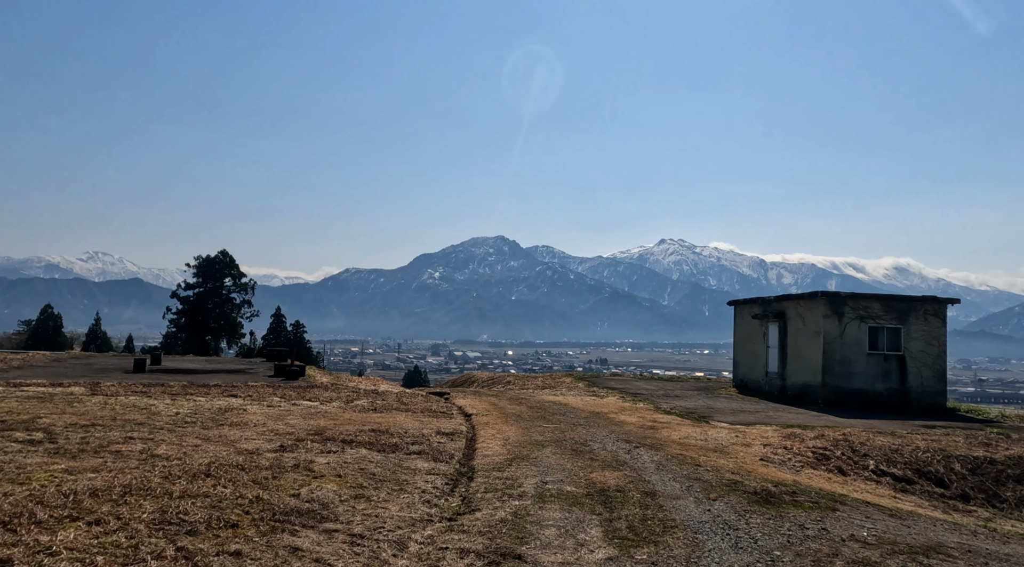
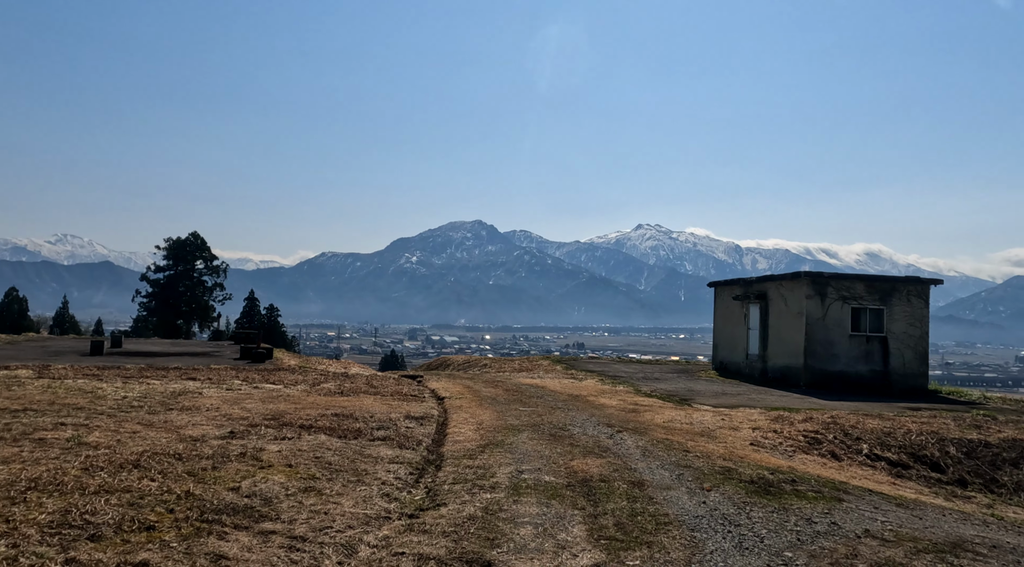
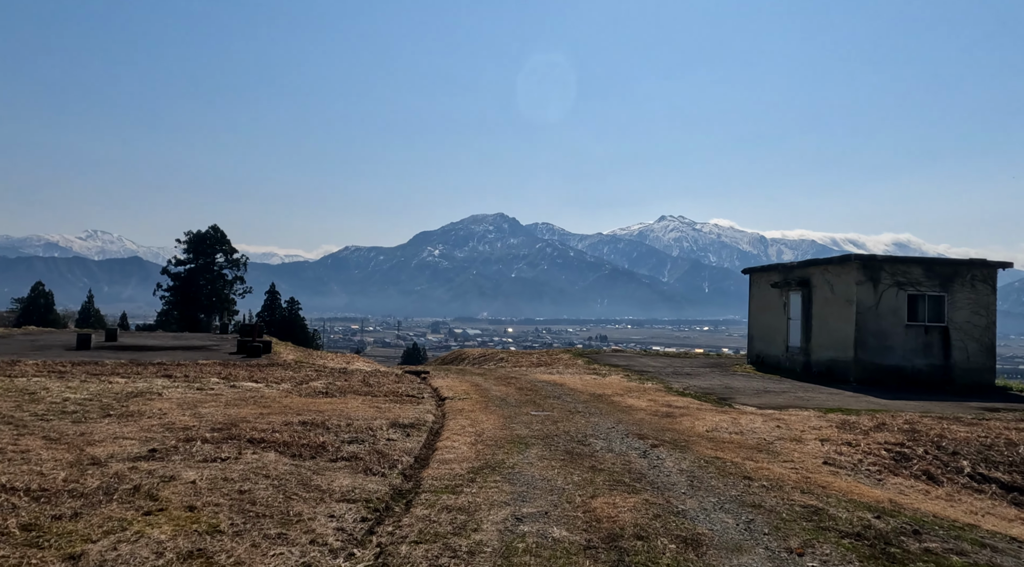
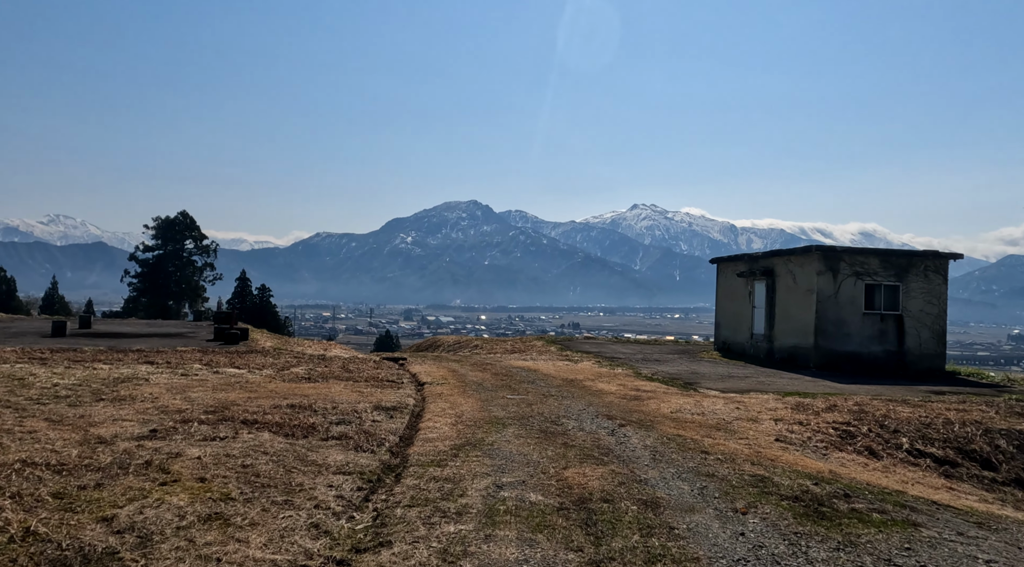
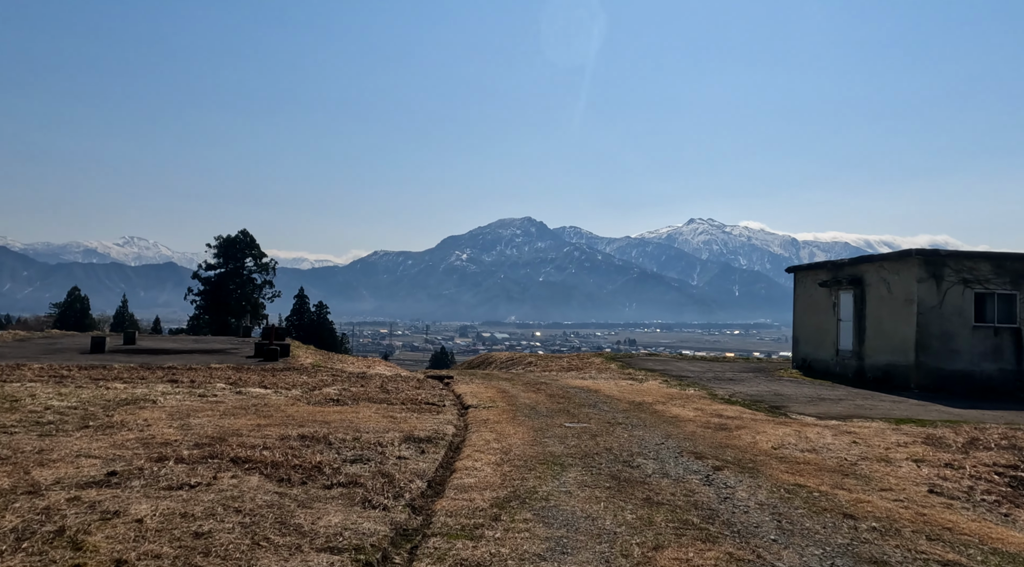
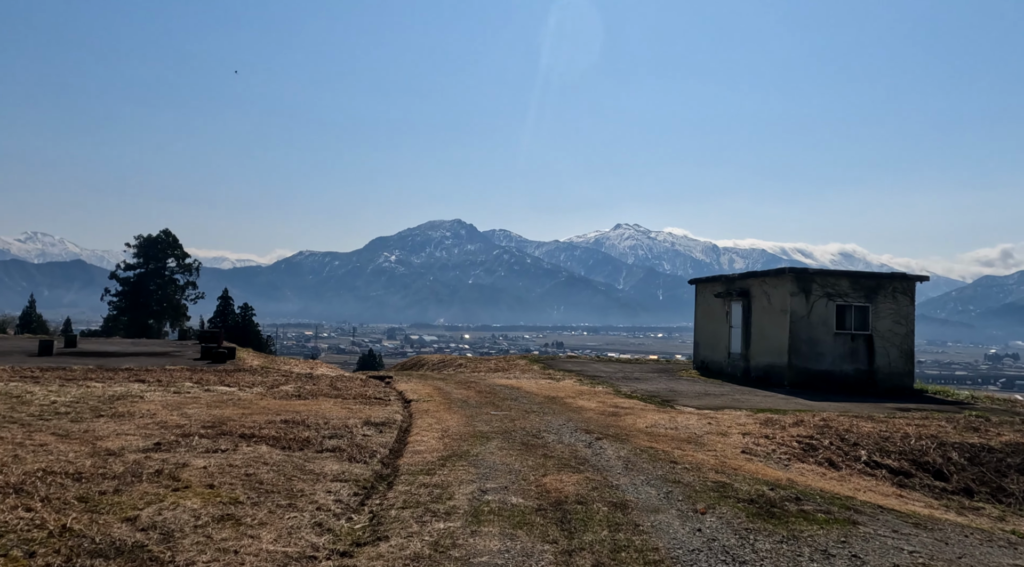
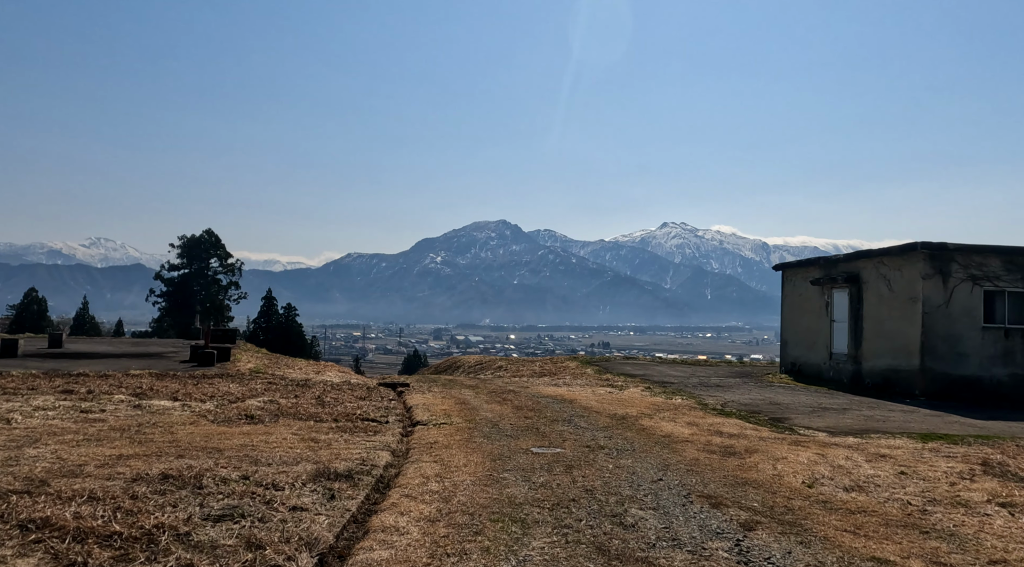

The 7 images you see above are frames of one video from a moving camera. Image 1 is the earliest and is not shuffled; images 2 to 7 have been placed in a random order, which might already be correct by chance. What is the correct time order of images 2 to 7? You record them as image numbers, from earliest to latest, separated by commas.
2, 6, 4, 3, 5, 7
